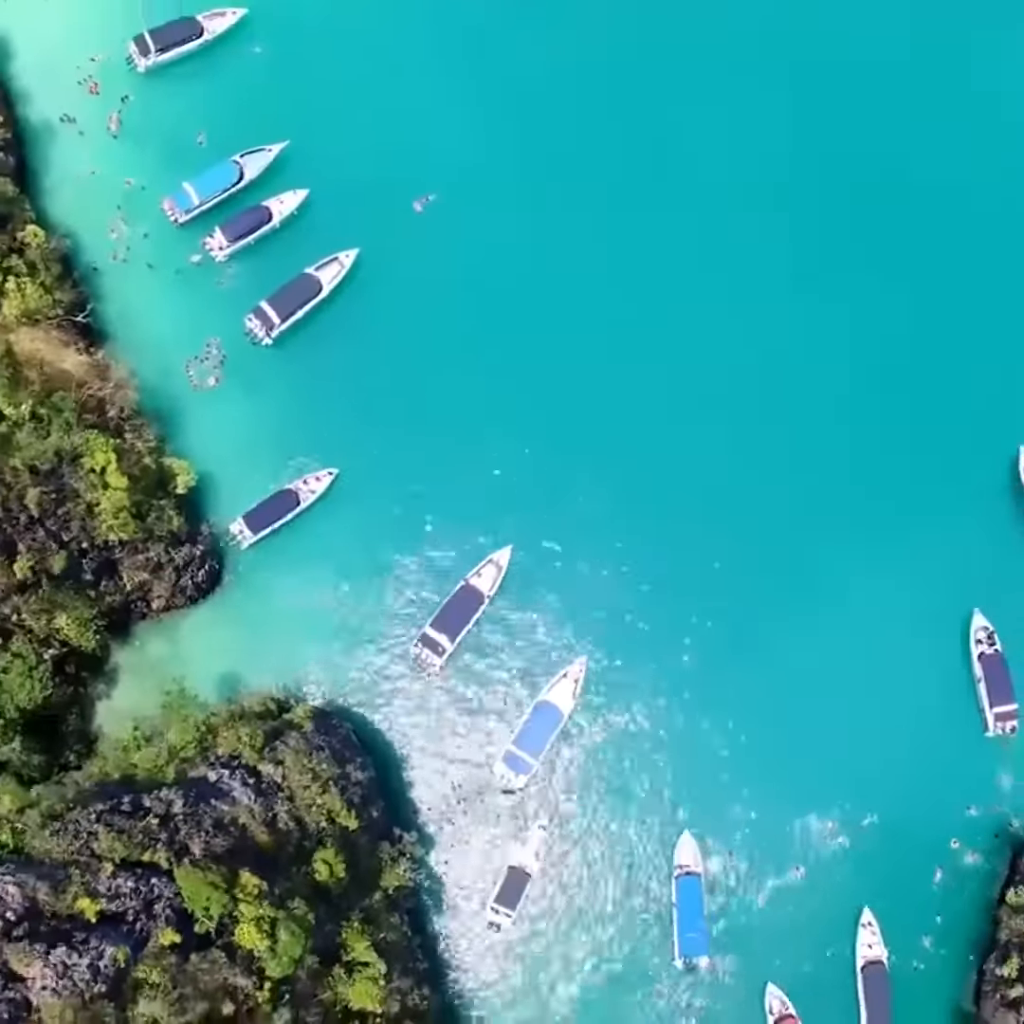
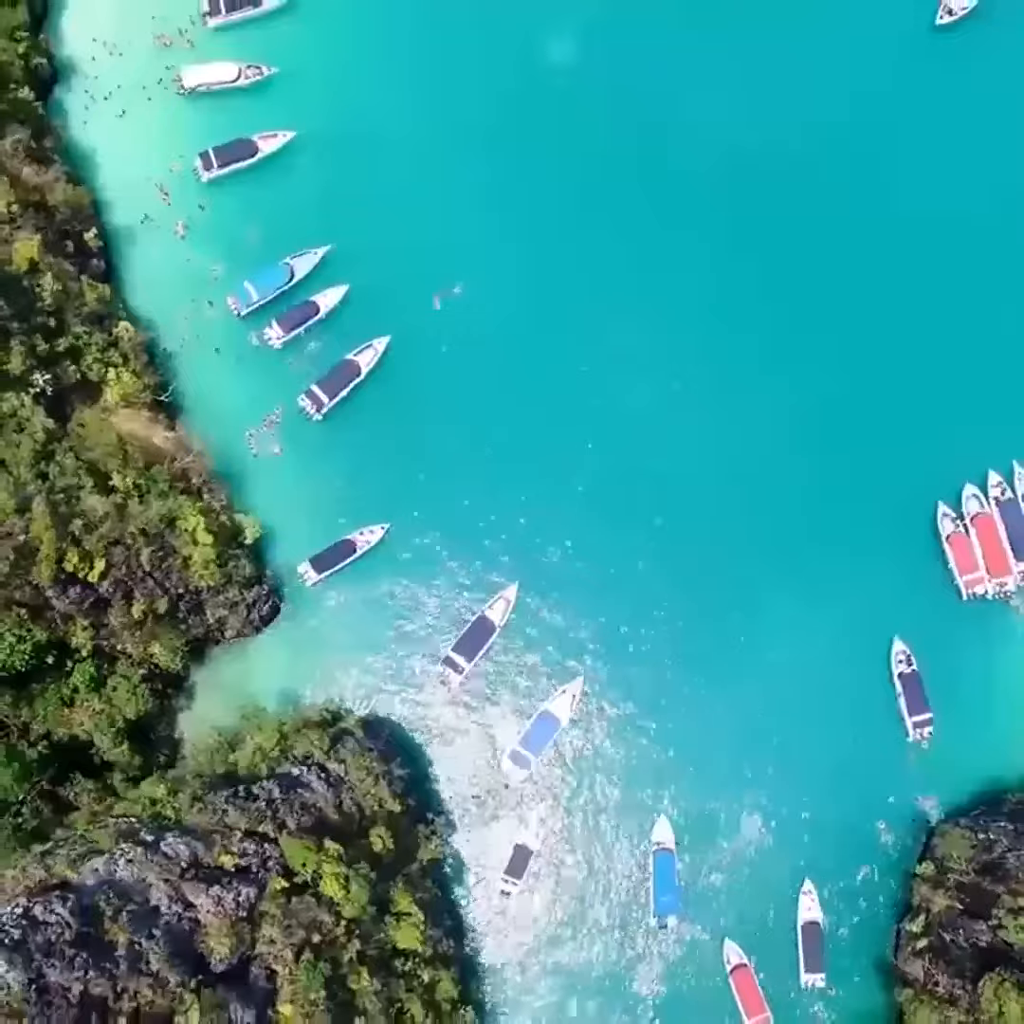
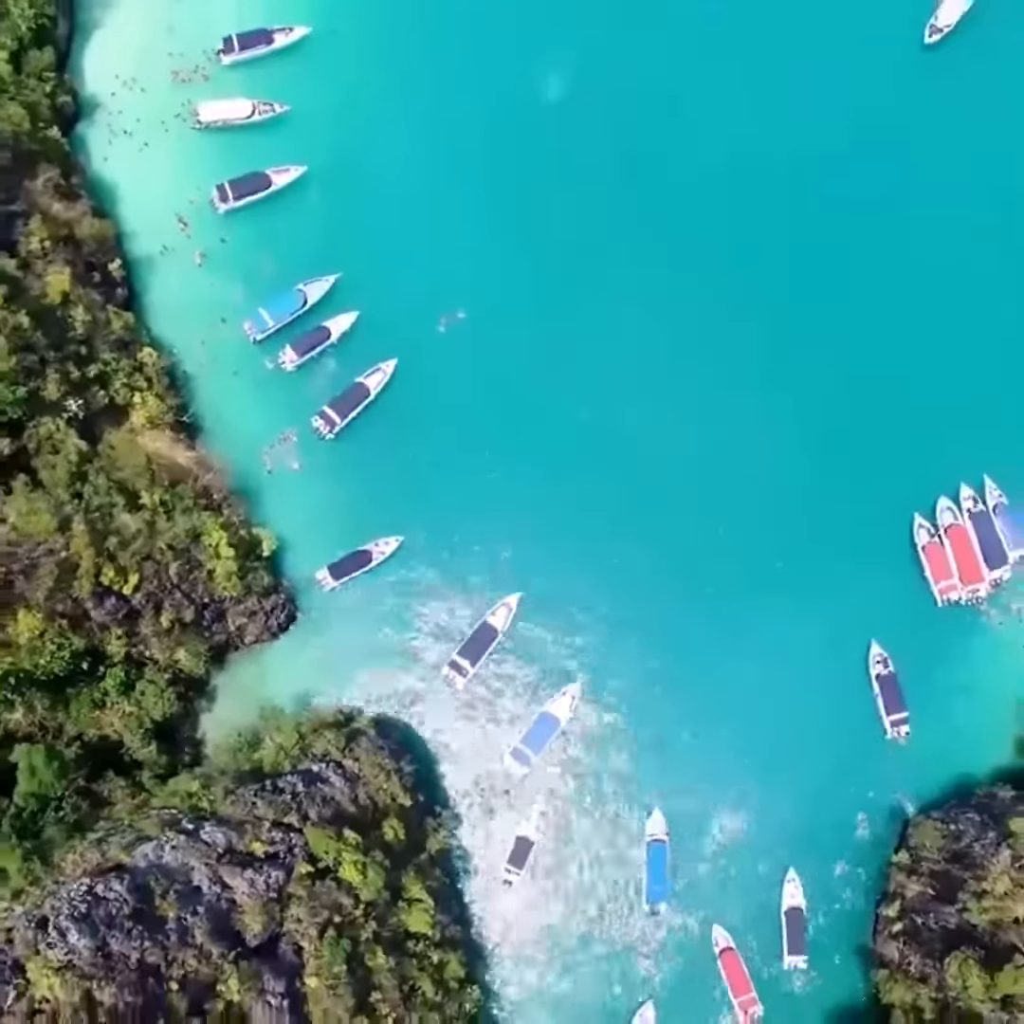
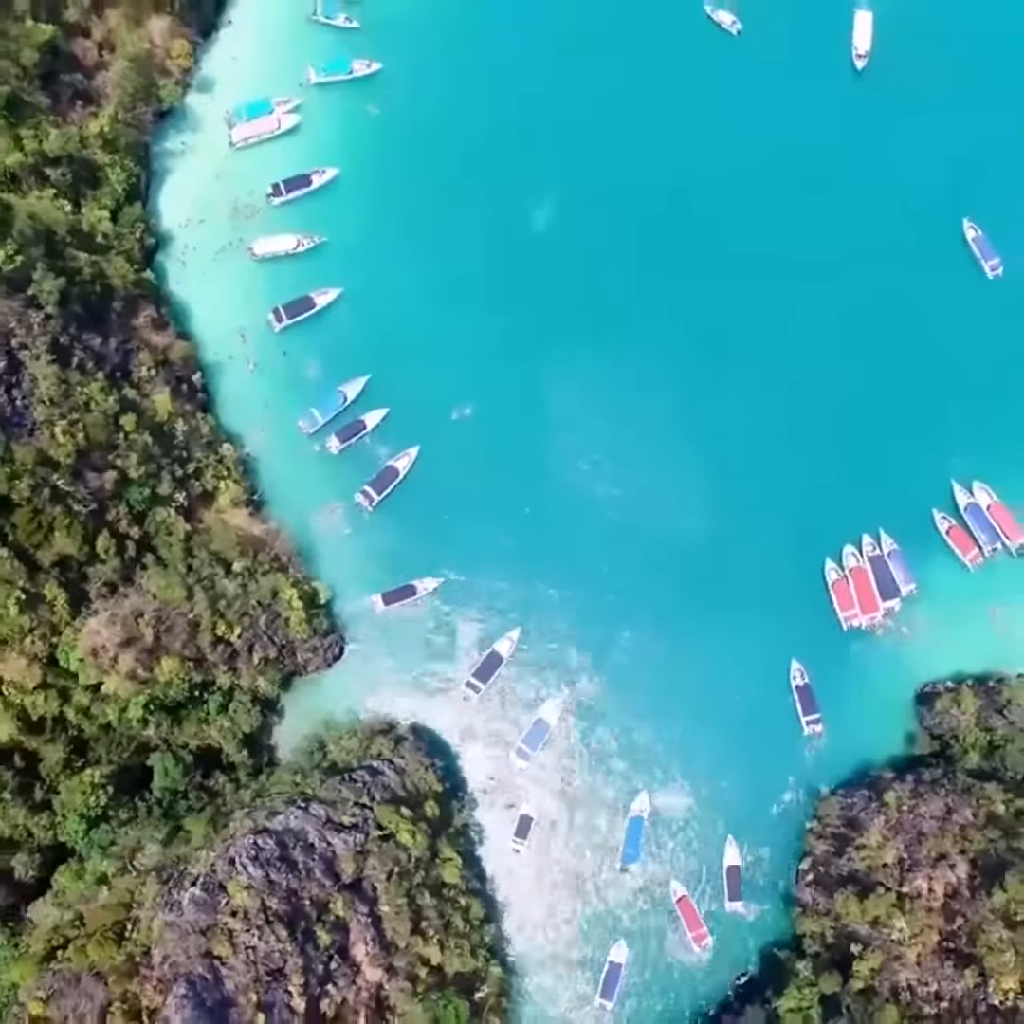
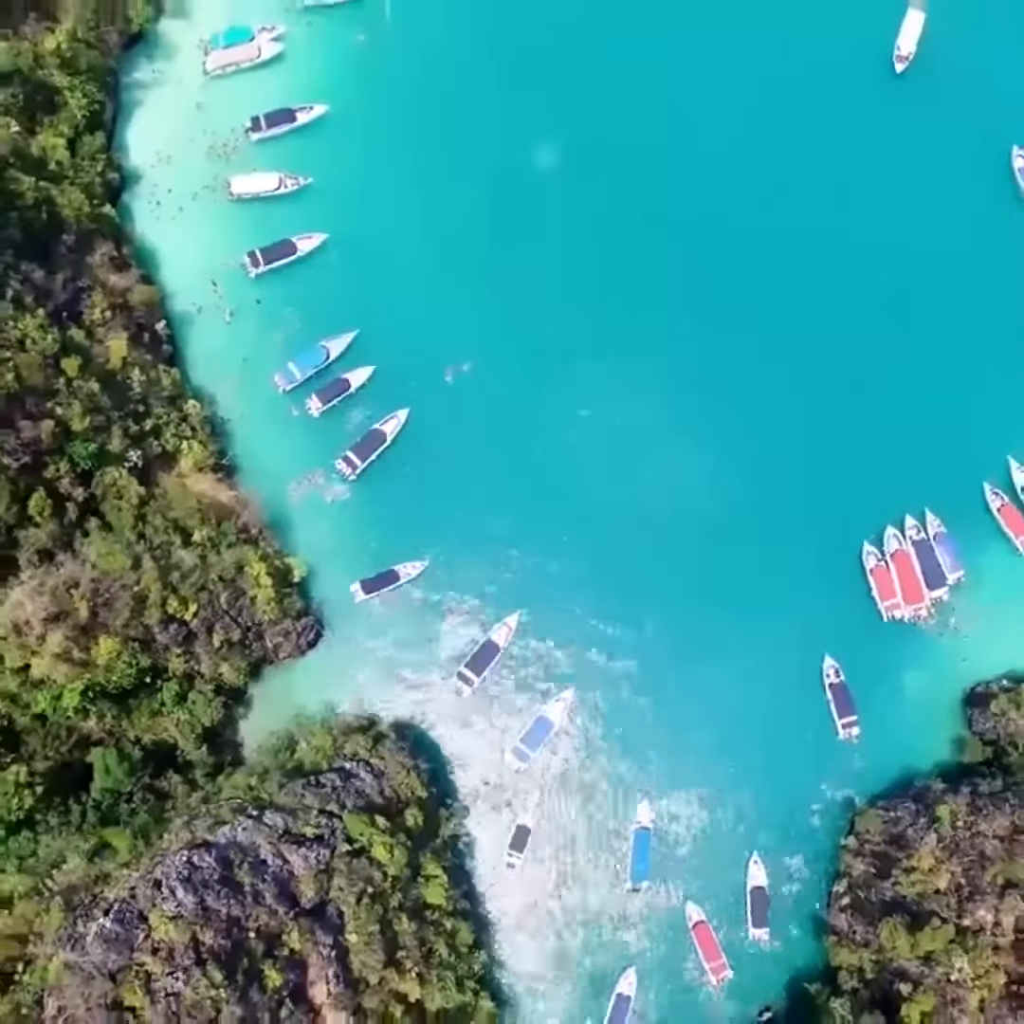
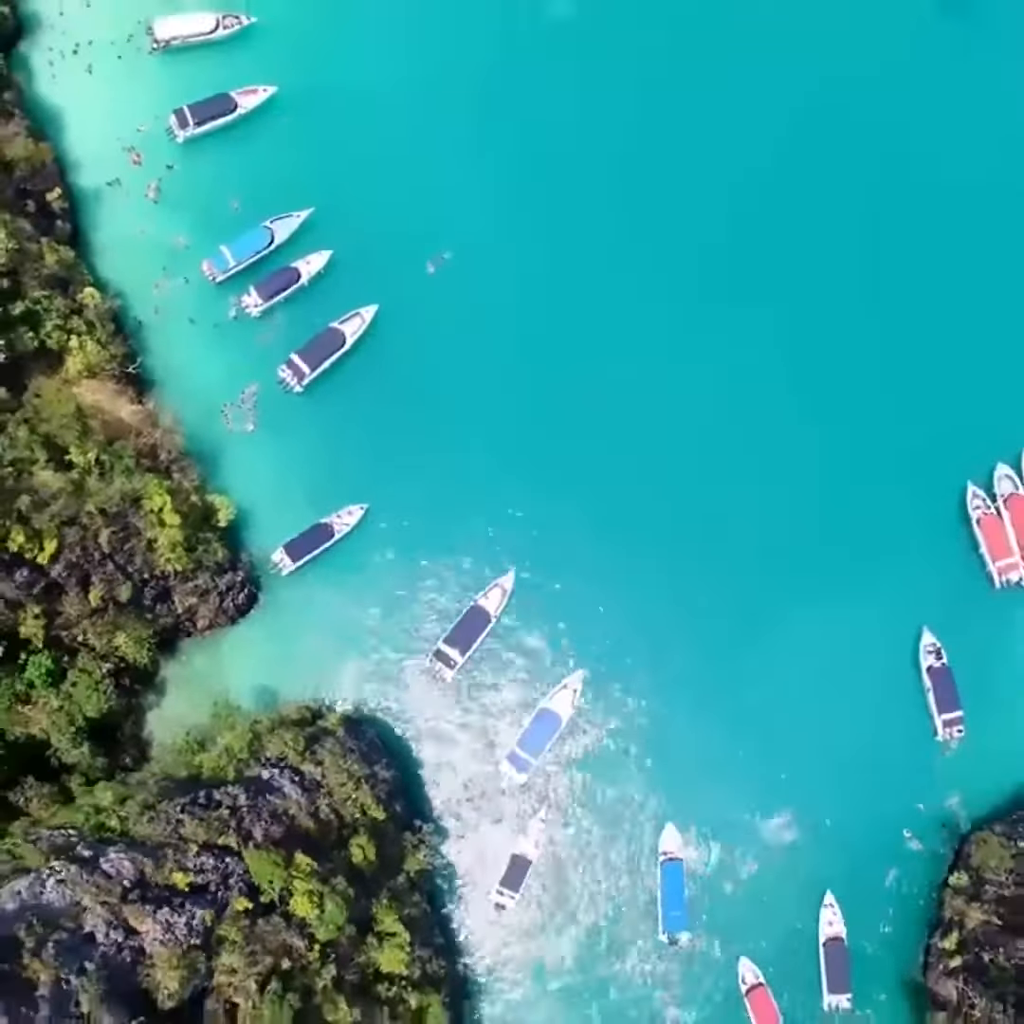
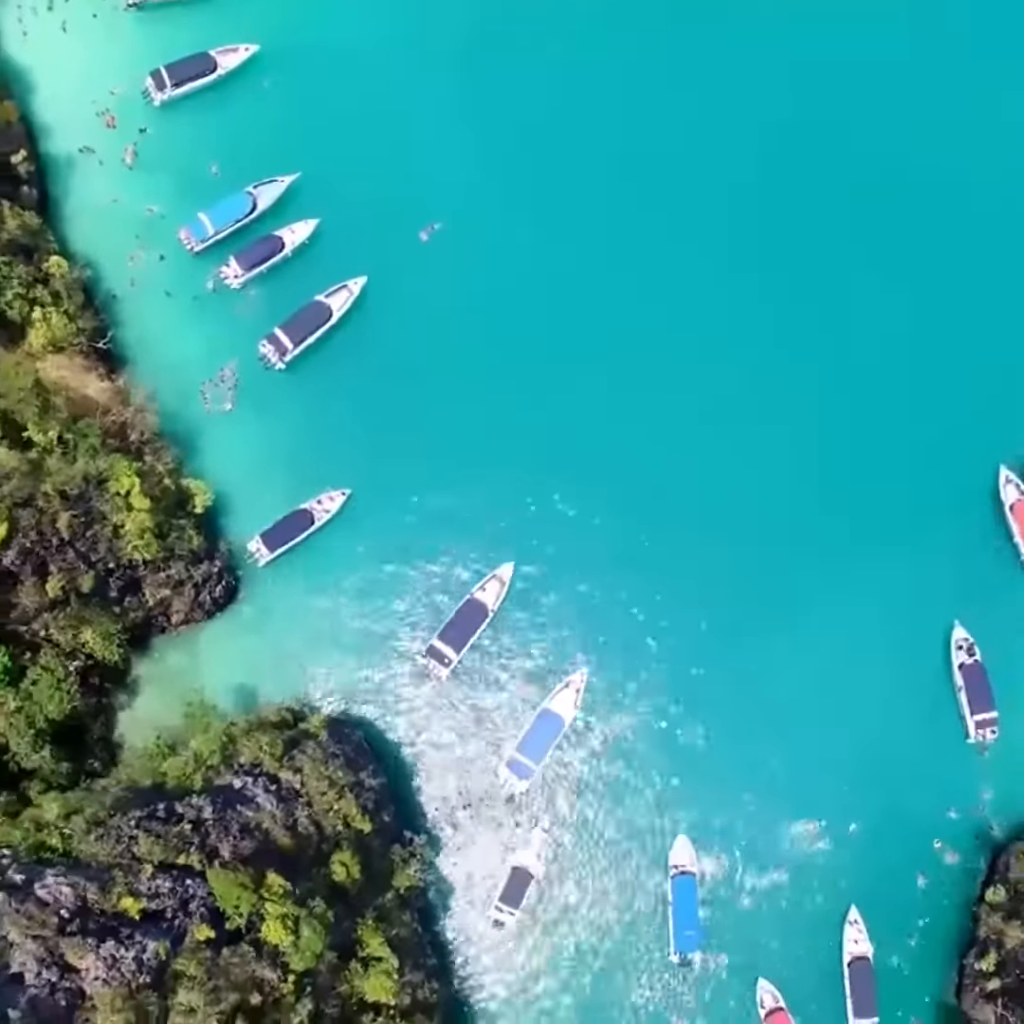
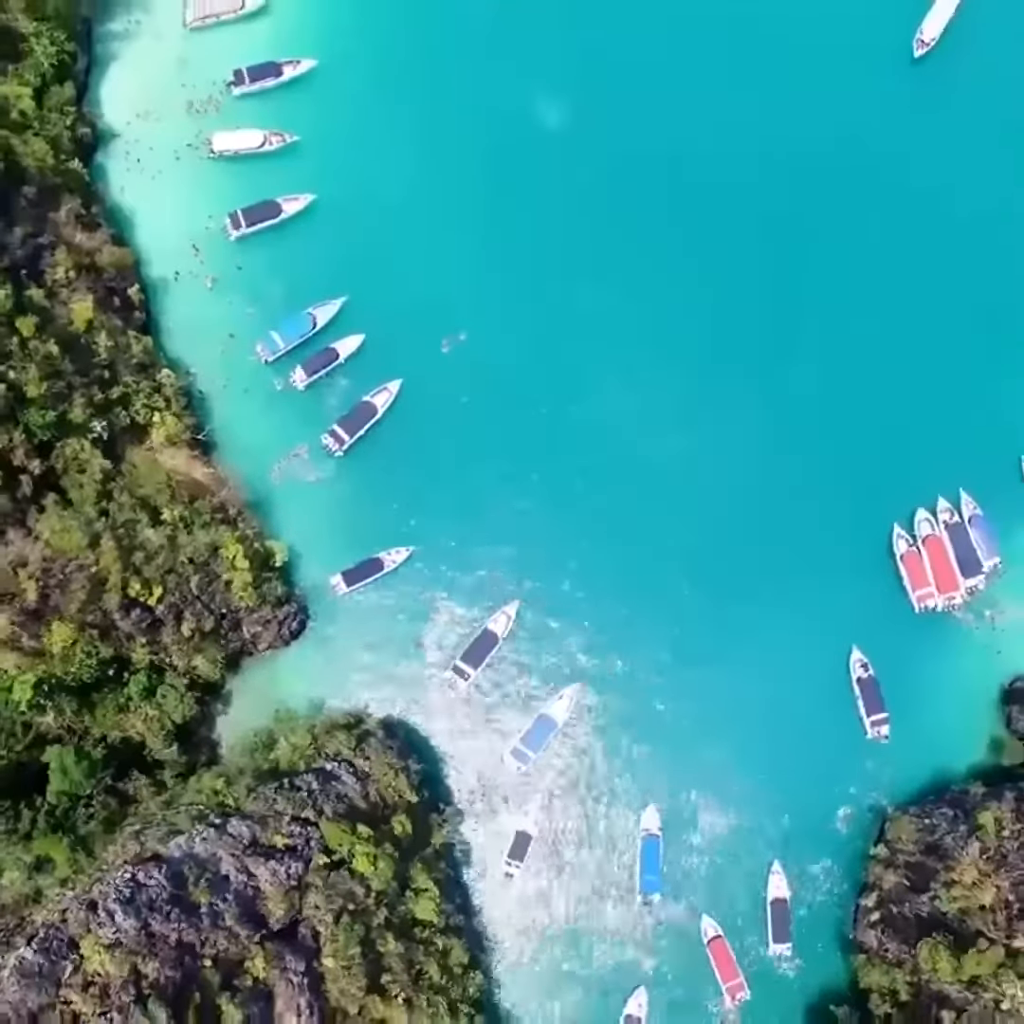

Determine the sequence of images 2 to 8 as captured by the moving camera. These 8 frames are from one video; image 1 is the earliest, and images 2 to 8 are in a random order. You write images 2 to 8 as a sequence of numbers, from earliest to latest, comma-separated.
7, 6, 2, 3, 8, 5, 4
